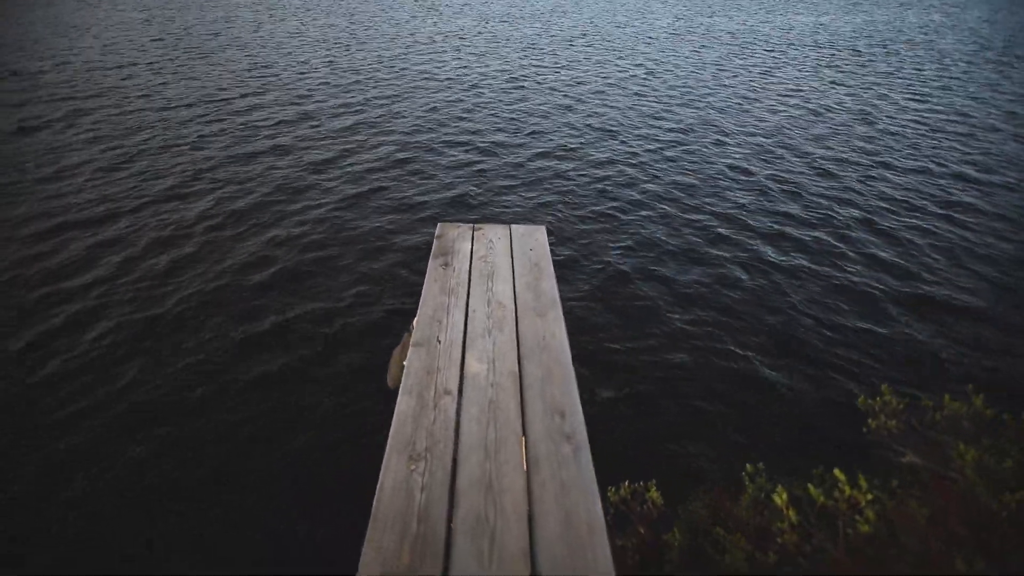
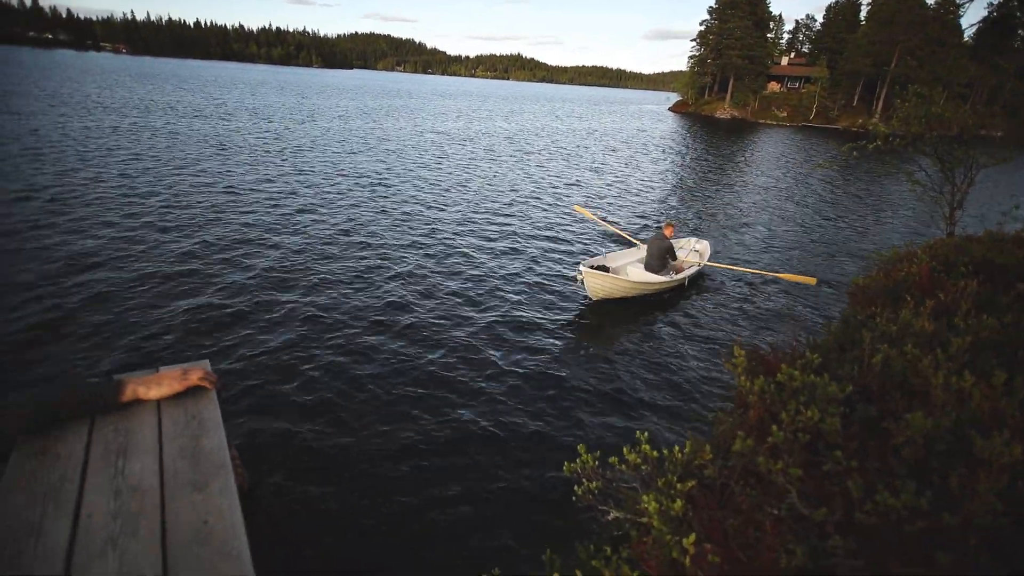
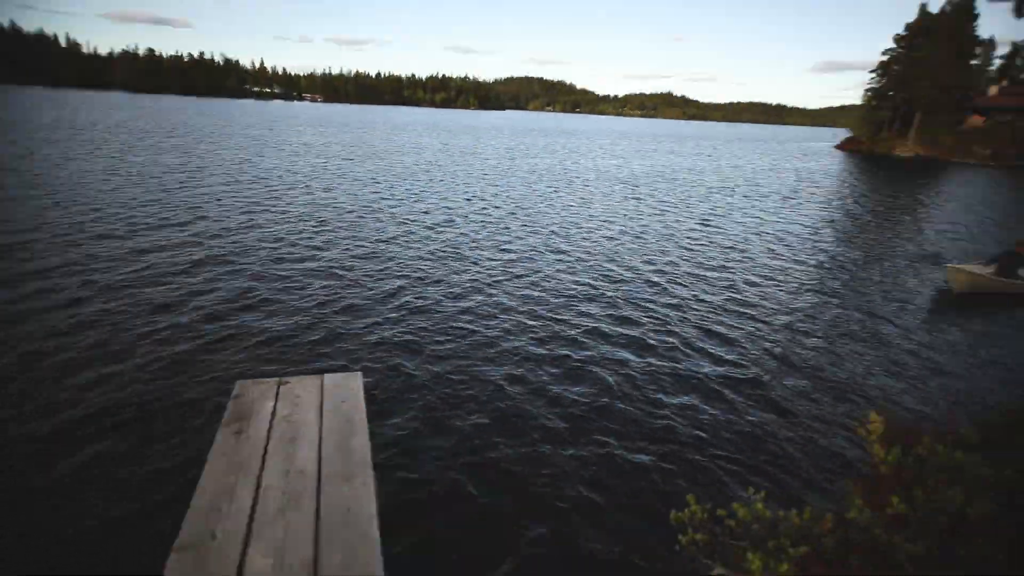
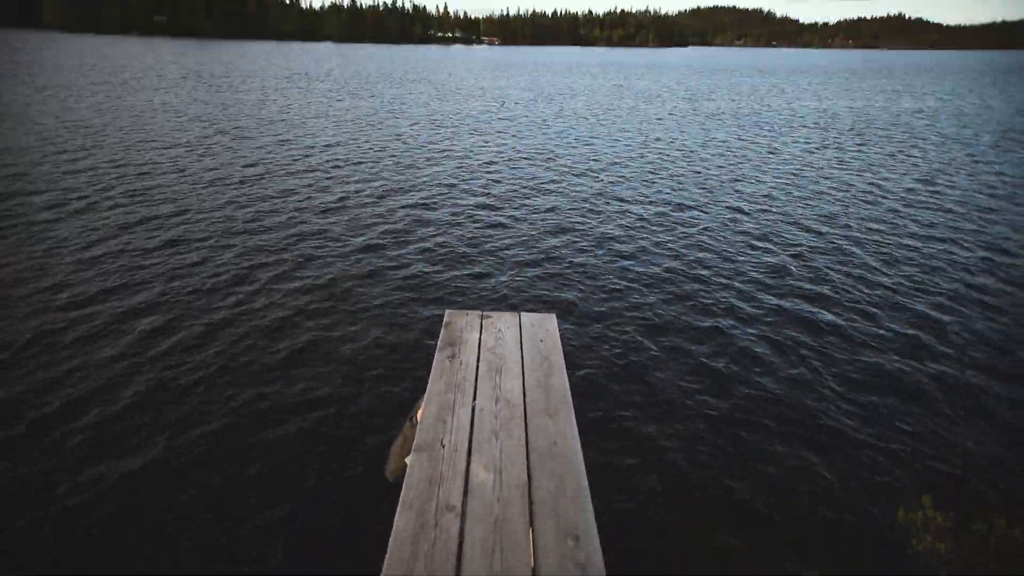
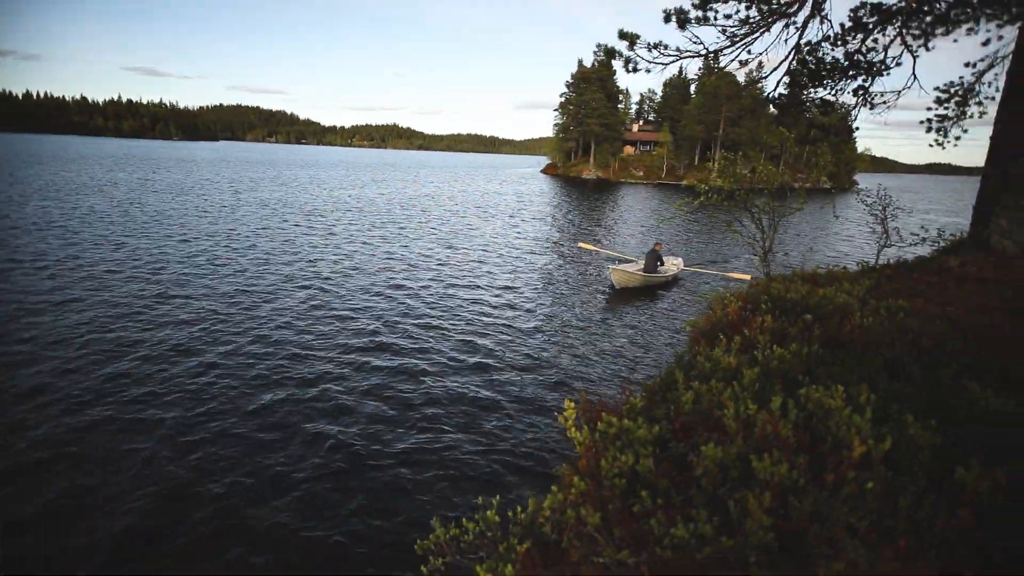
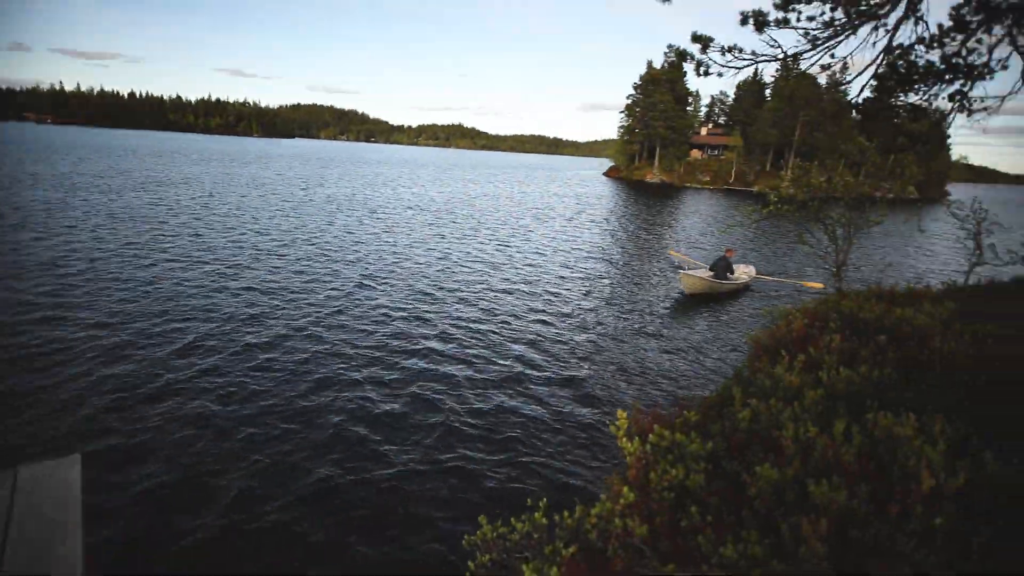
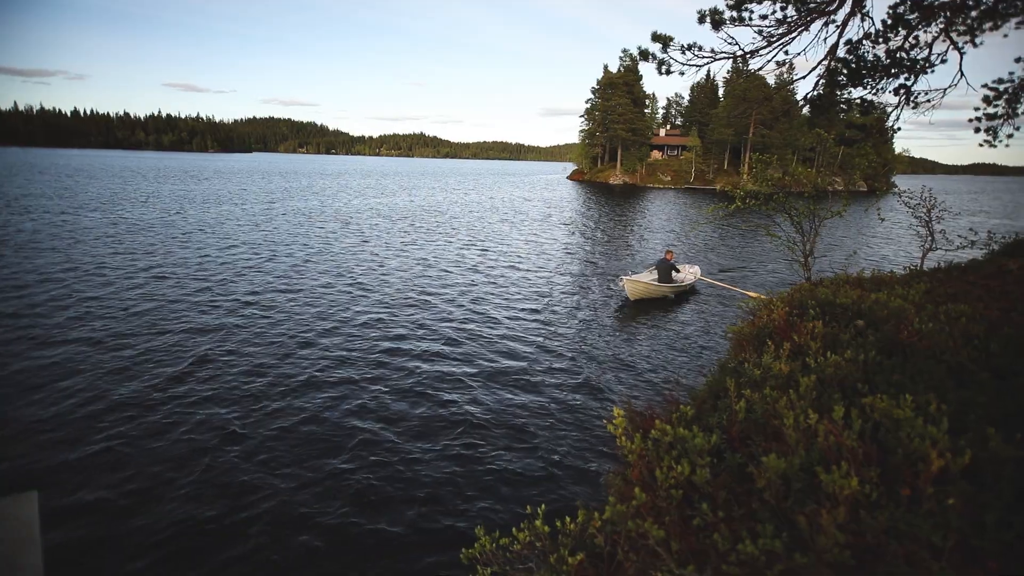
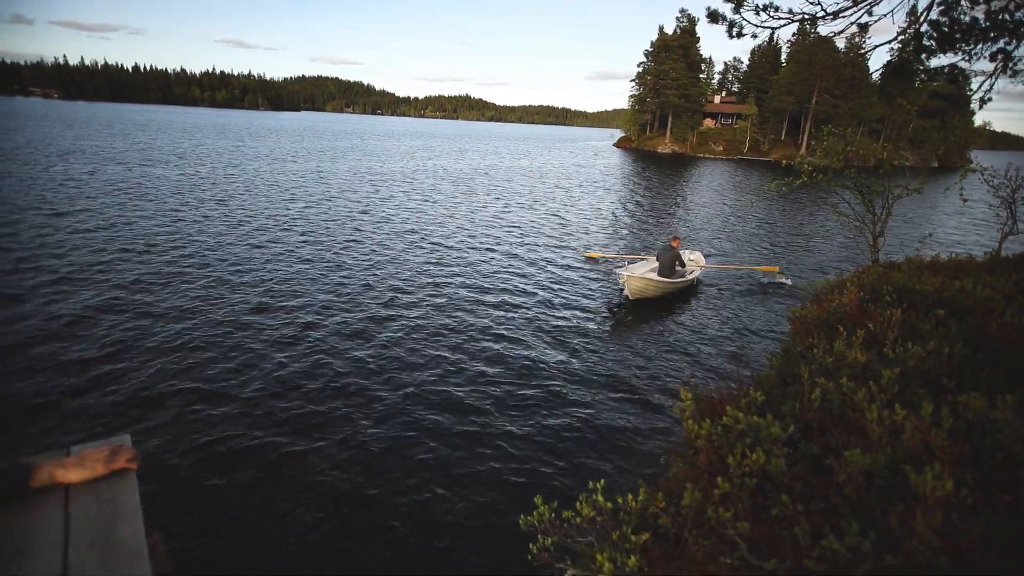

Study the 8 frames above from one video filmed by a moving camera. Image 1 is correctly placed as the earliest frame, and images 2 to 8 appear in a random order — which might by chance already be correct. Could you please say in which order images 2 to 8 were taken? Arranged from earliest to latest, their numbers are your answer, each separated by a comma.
4, 3, 6, 5, 7, 8, 2
